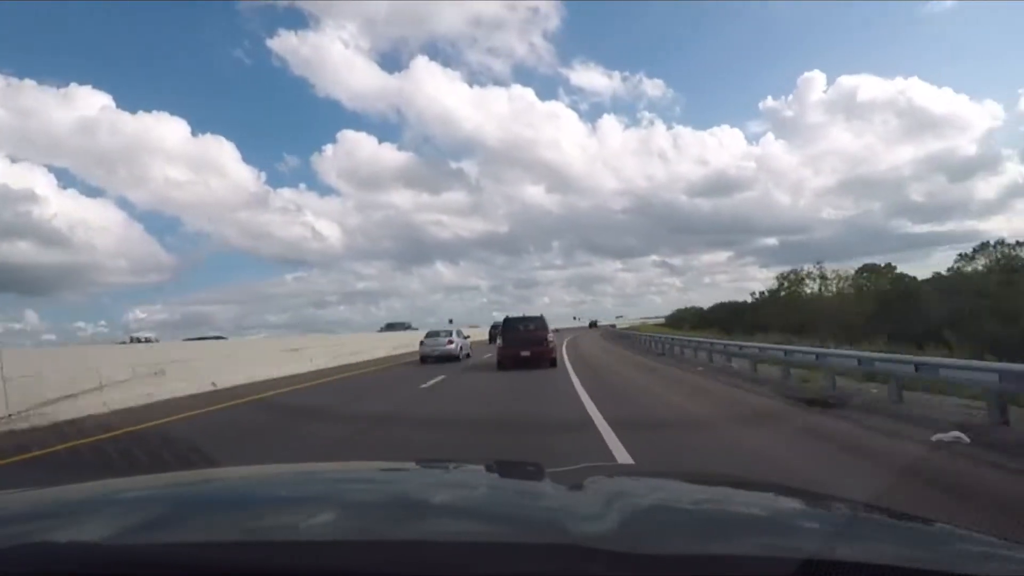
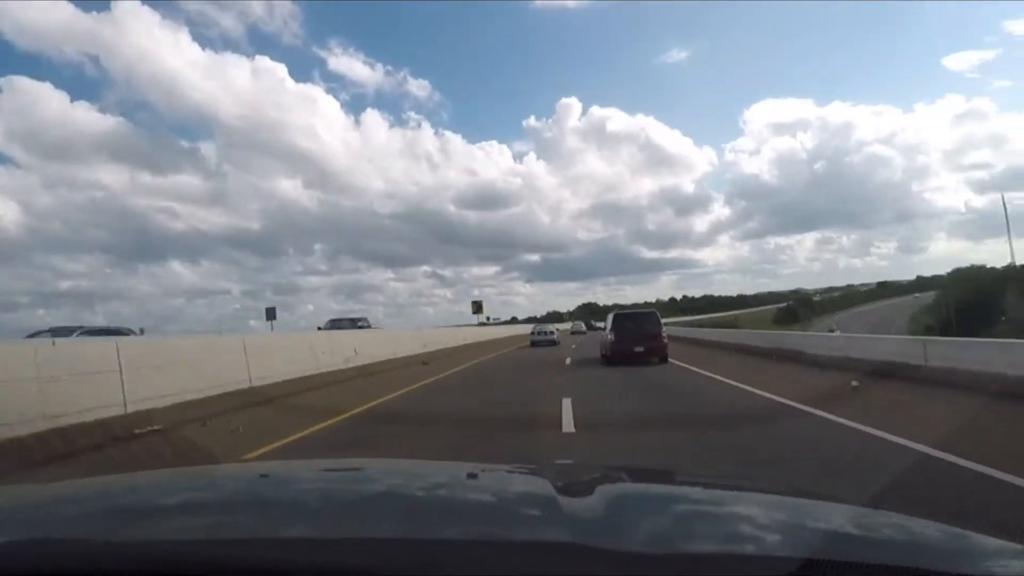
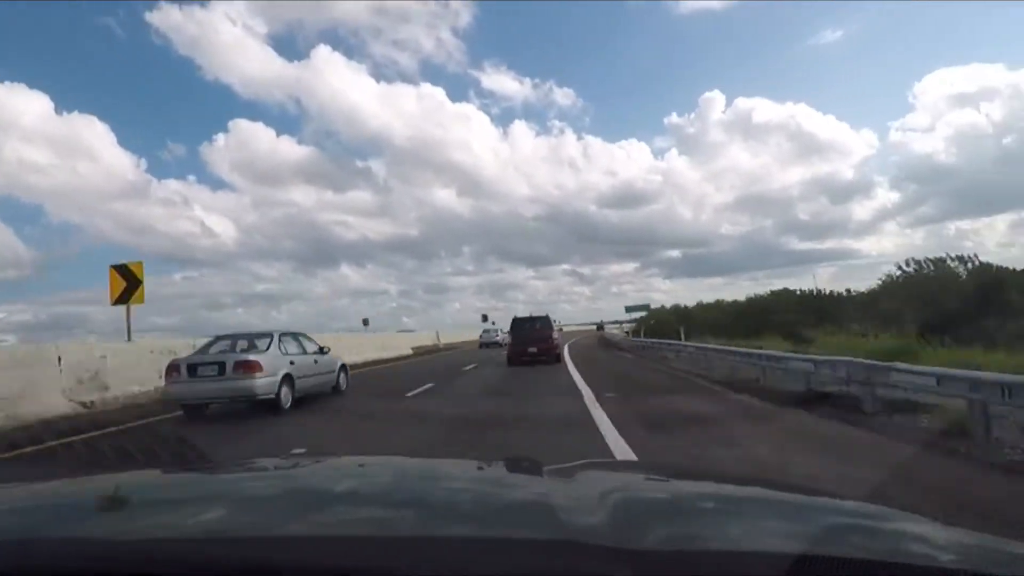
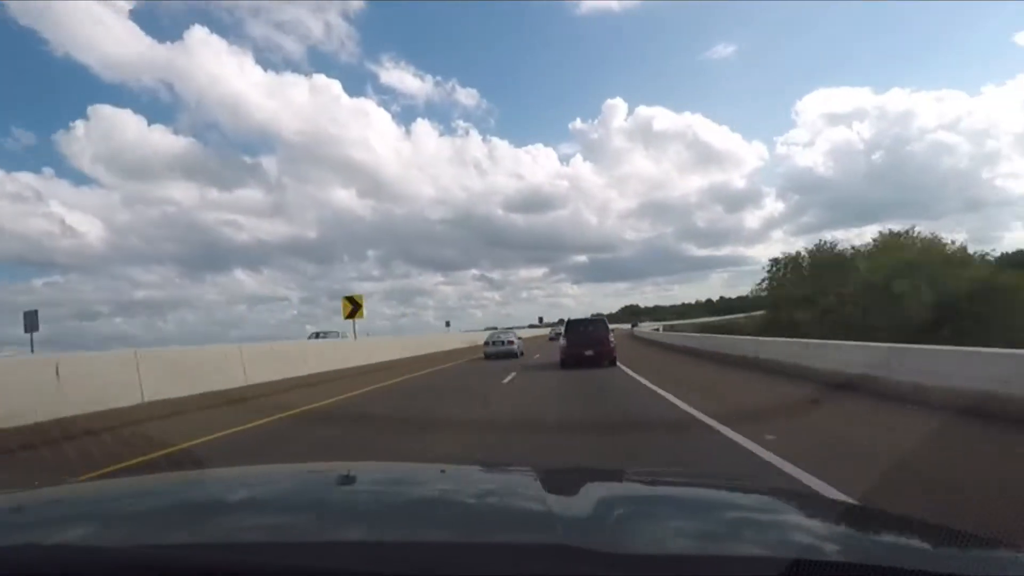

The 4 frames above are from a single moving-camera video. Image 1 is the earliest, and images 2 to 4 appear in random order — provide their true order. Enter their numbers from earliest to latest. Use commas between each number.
3, 4, 2
